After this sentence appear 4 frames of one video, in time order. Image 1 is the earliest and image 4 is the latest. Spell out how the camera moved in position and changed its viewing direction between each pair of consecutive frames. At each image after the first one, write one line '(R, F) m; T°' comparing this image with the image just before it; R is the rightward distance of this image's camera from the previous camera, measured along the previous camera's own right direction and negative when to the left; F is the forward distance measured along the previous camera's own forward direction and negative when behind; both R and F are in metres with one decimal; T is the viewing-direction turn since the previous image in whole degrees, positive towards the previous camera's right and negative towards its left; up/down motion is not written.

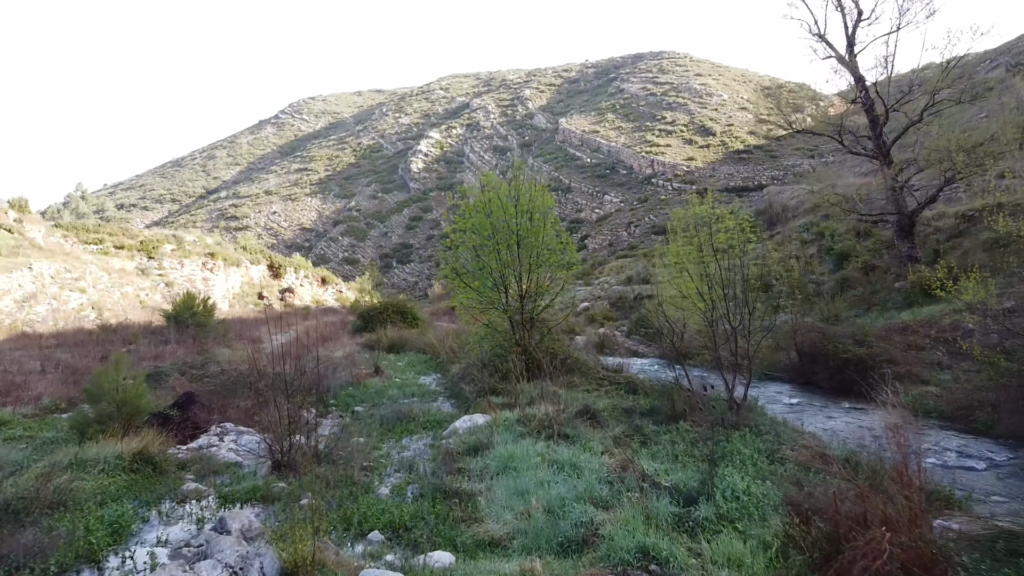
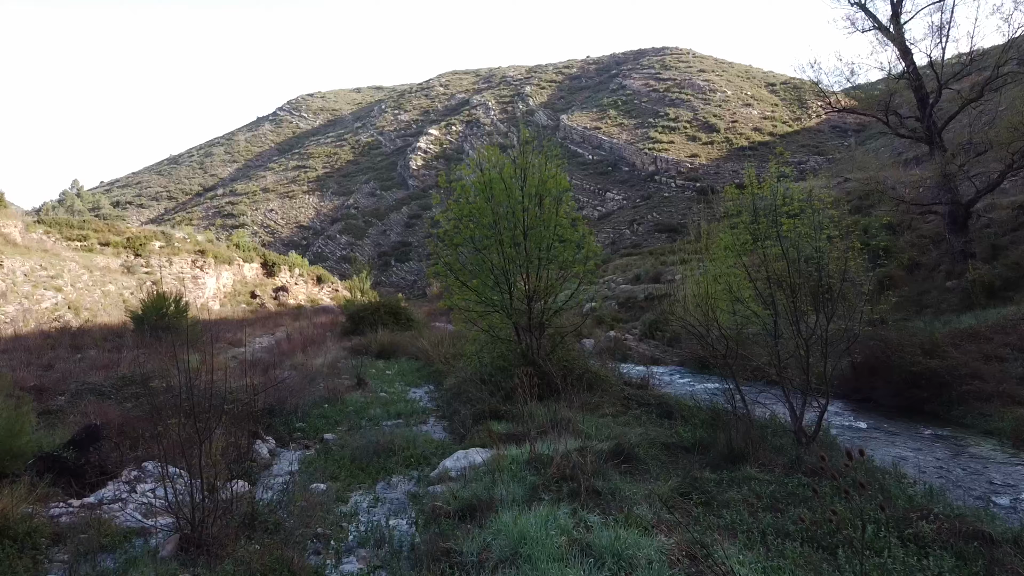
(0.0, +1.1) m; 0°
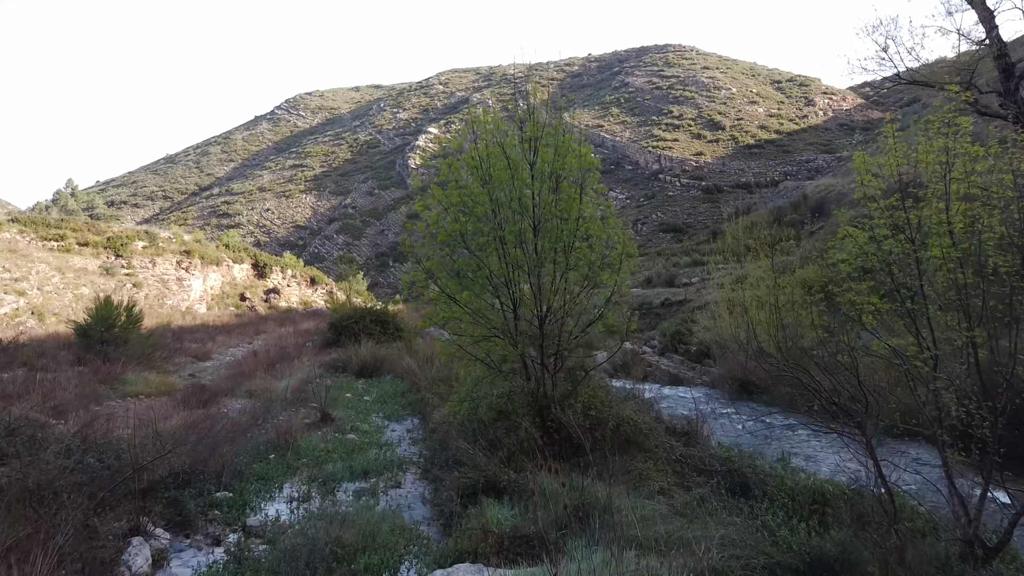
(0.0, +1.5) m; 0°
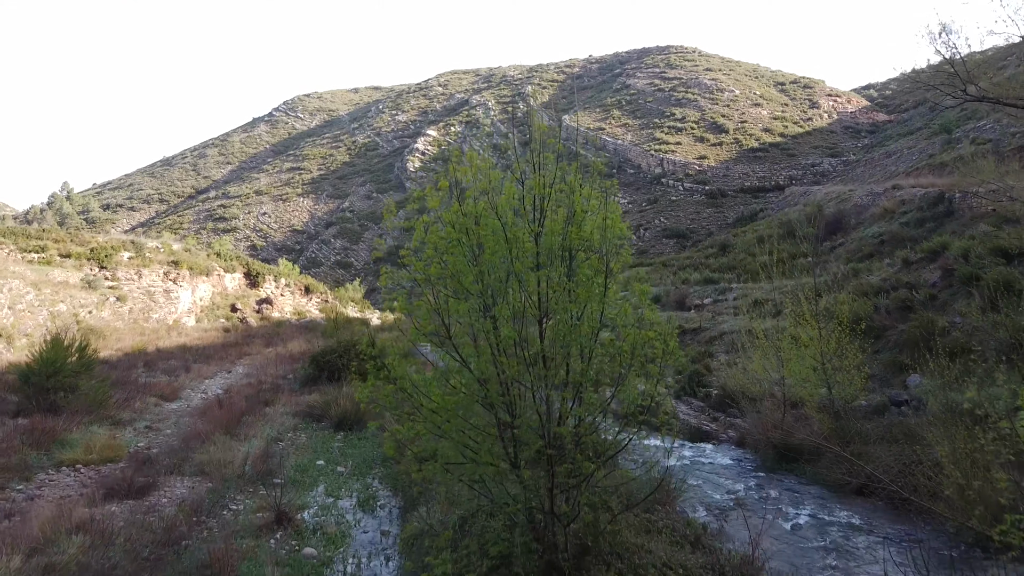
(0.0, +1.0) m; 0°
